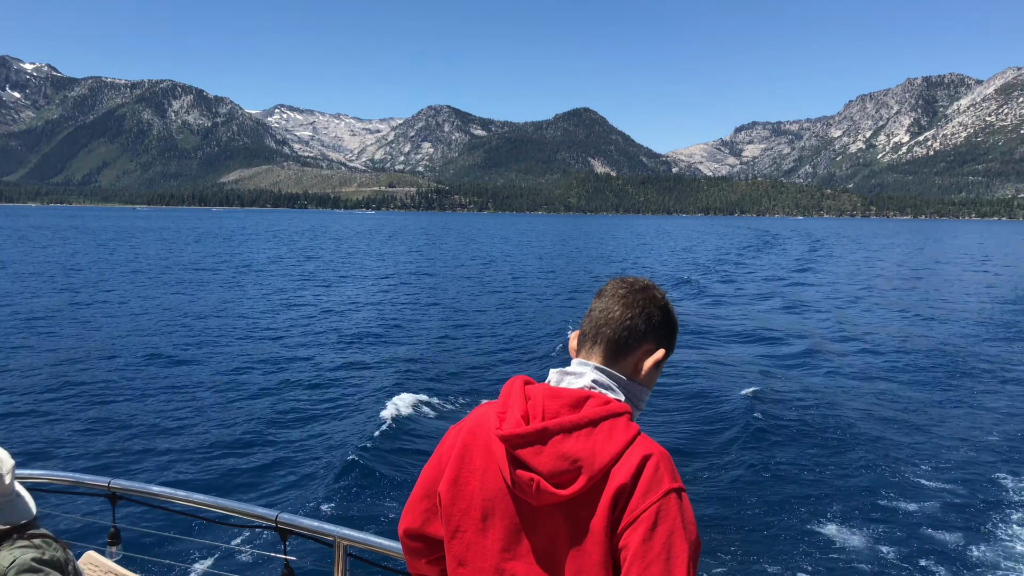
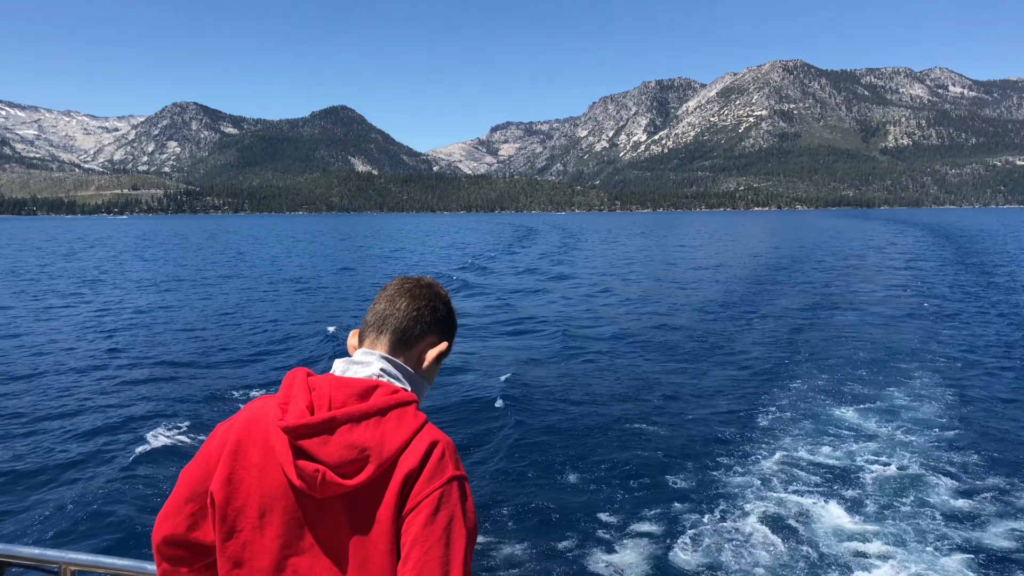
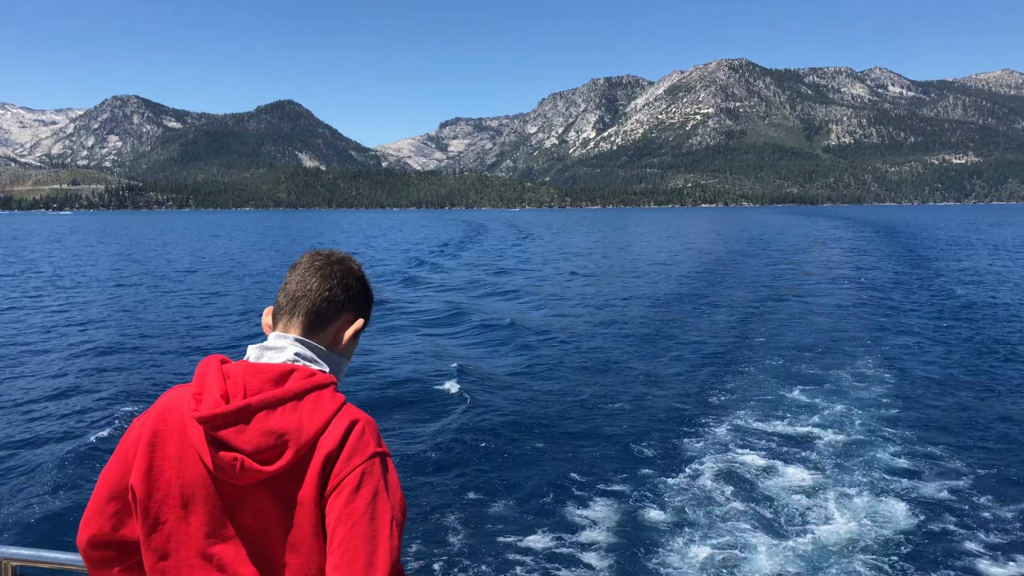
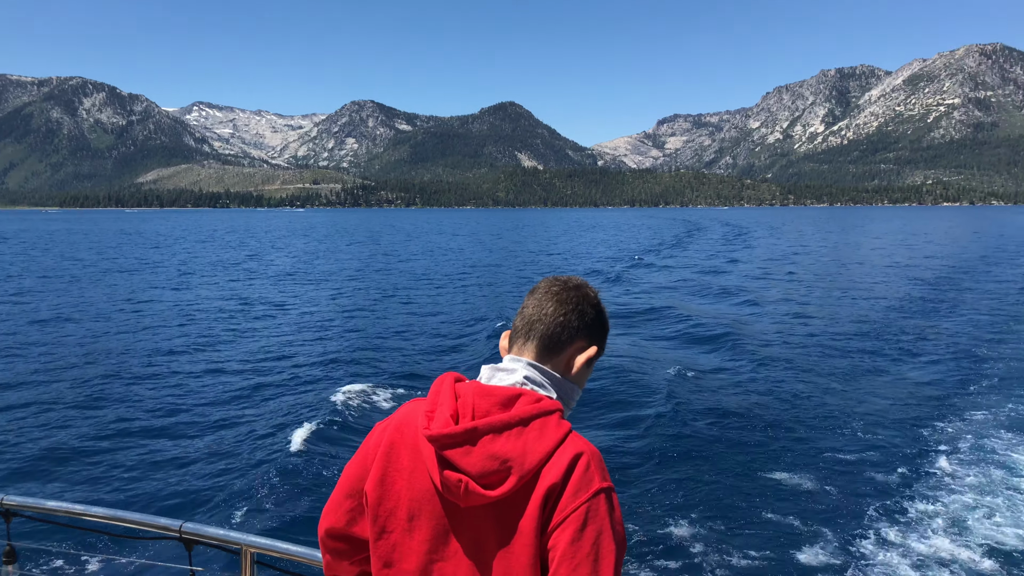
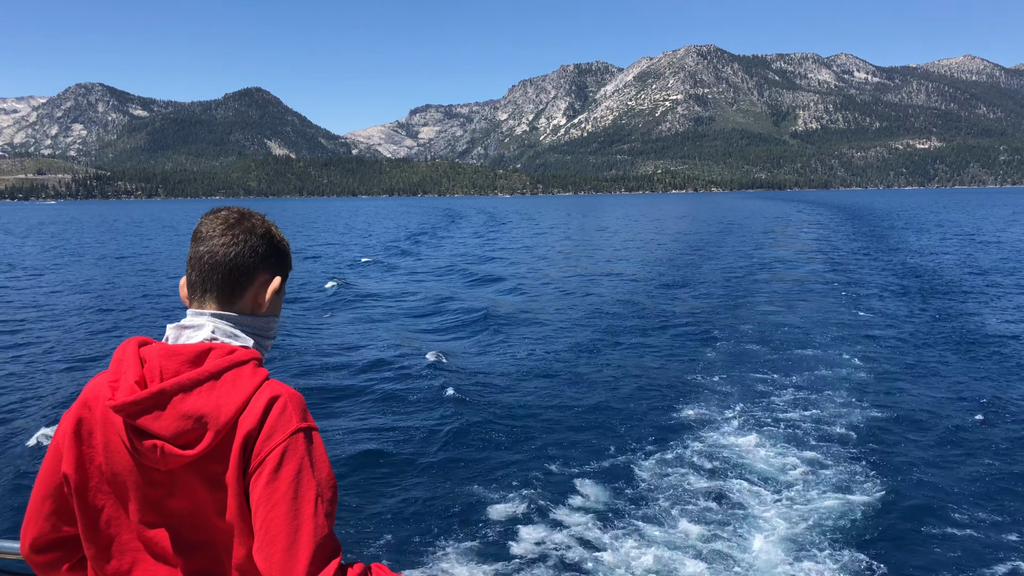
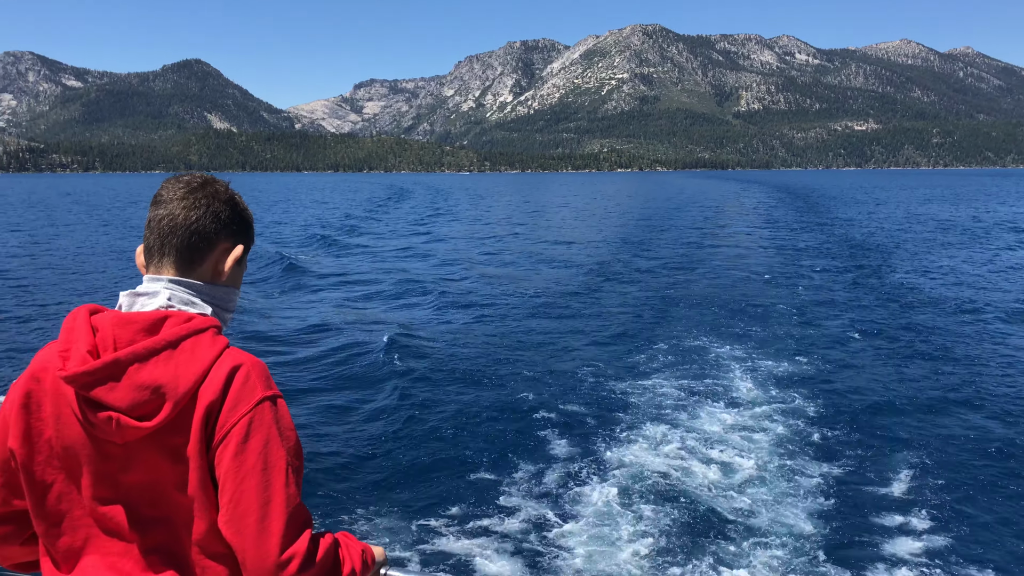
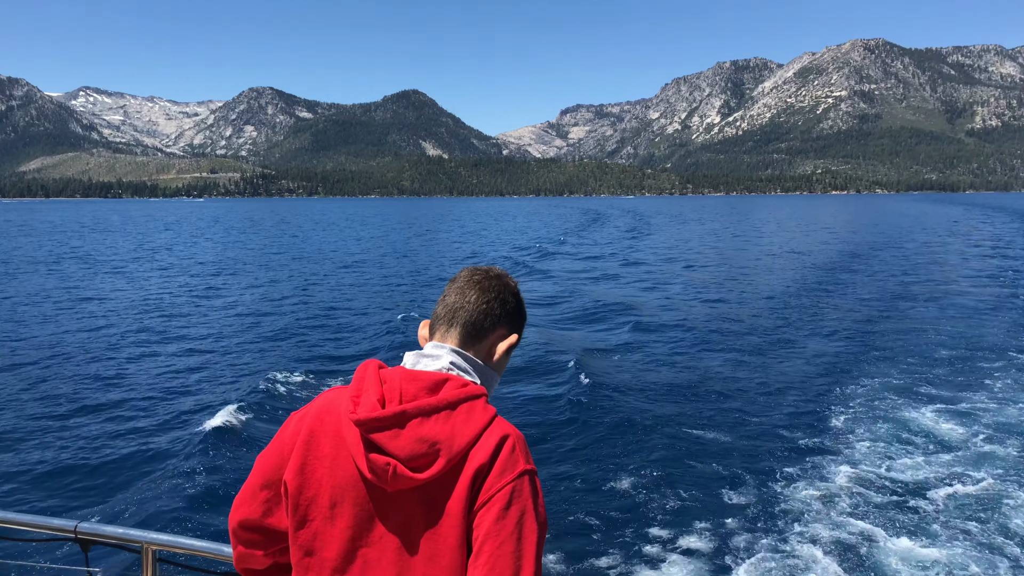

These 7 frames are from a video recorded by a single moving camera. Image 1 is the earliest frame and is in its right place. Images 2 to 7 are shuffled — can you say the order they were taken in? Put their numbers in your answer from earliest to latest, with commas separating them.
4, 7, 2, 3, 5, 6
